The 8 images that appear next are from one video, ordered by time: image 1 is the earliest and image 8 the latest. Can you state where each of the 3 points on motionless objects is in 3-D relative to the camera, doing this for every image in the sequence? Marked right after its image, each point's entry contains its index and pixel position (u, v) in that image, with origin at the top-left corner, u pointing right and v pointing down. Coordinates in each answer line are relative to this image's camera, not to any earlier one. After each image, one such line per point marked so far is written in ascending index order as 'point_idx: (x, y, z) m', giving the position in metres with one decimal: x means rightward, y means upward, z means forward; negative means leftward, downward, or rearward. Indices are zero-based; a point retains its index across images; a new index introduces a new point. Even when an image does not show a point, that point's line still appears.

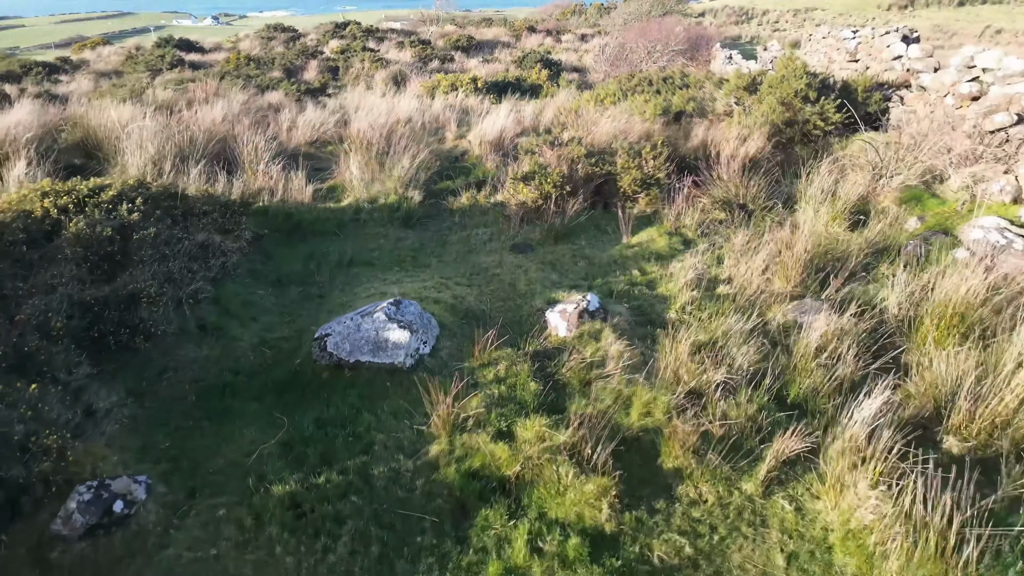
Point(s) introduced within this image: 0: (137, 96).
0: (-6.3, +3.2, +11.9) m
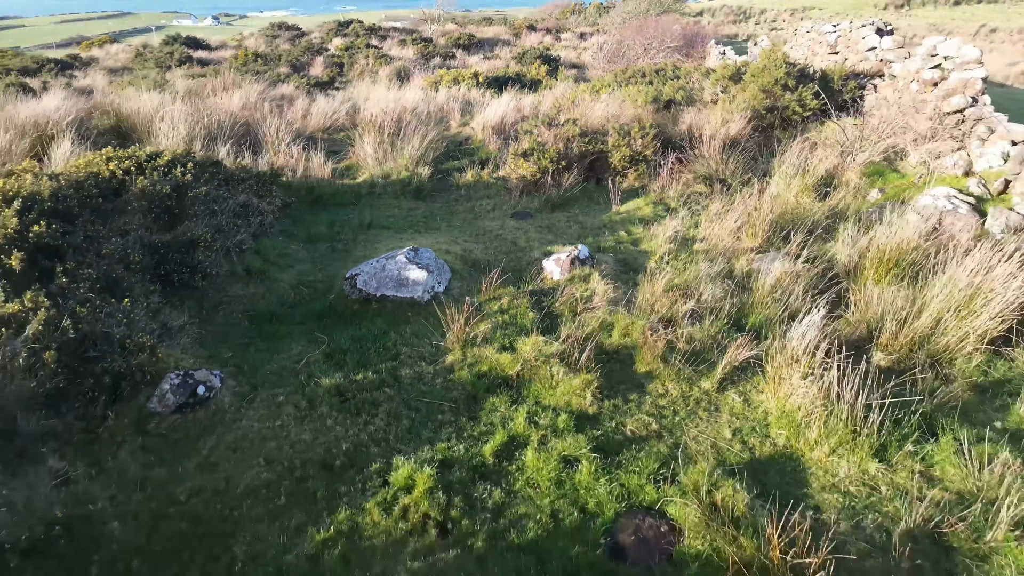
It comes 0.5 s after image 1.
0: (-6.3, +3.5, +12.6) m
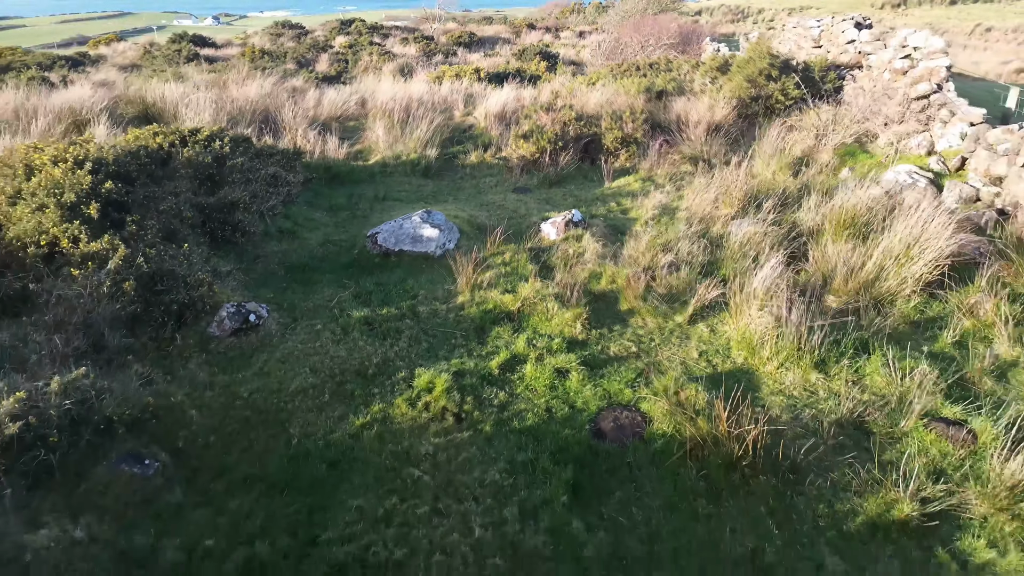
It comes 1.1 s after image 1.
0: (-6.2, +3.9, +13.3) m
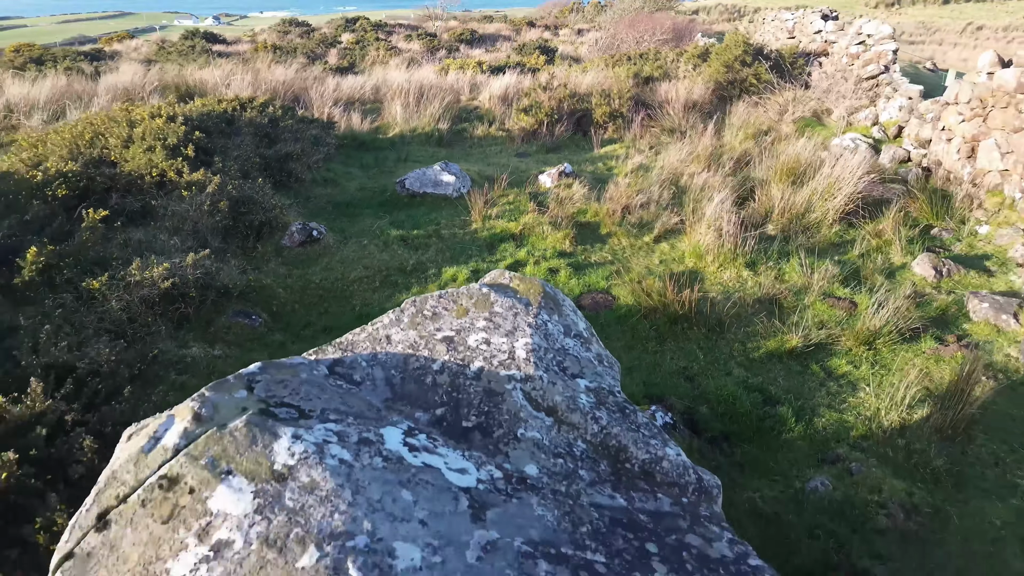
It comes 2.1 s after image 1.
0: (-6.2, +4.5, +14.6) m
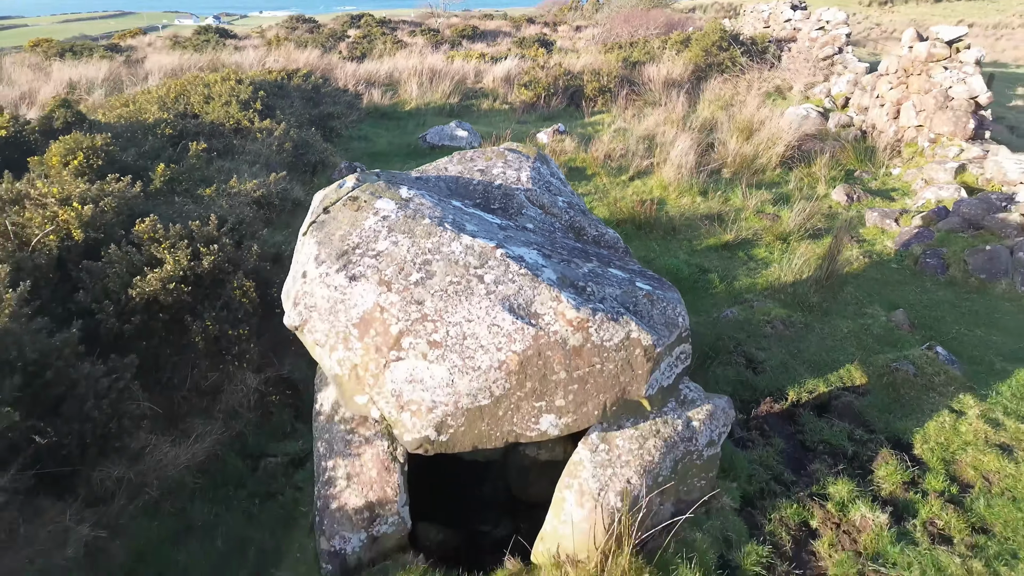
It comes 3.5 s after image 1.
0: (-6.2, +5.2, +16.0) m
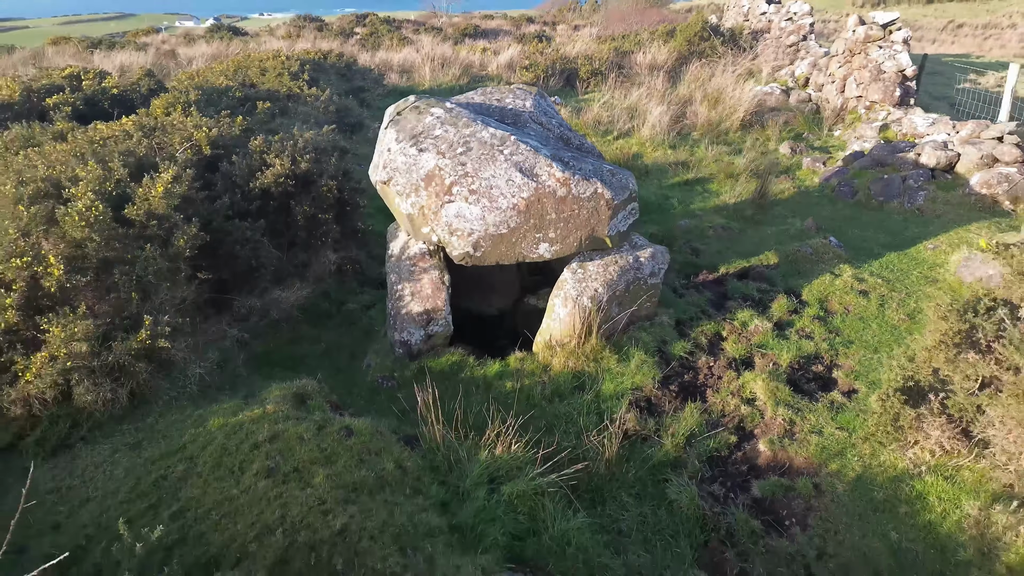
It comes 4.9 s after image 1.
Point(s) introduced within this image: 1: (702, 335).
0: (-6.2, +5.8, +17.4) m
1: (+1.1, -0.3, +4.4) m
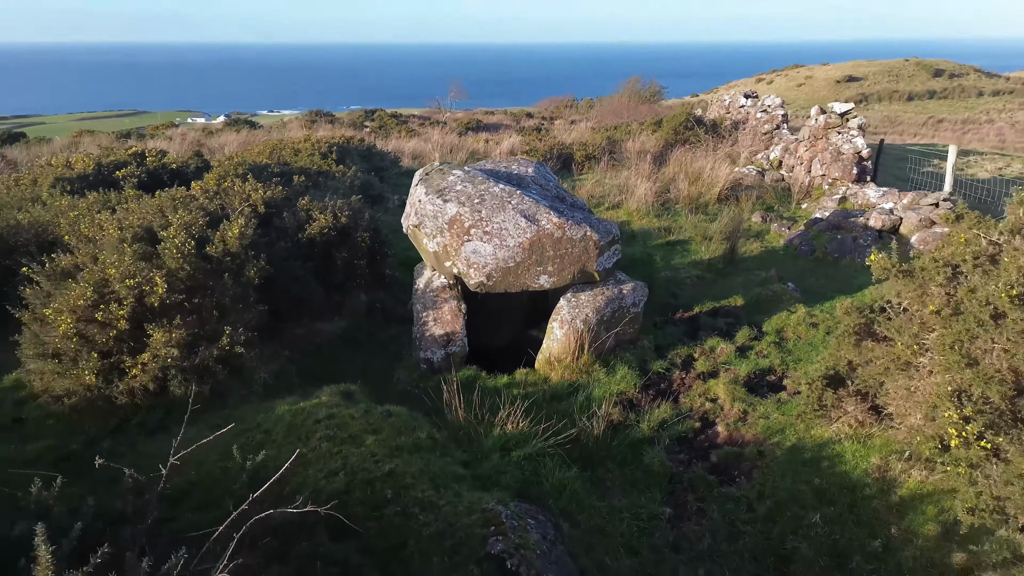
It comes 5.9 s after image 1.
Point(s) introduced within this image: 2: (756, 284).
0: (-6.1, +4.0, +18.9) m
1: (+1.2, -0.5, +5.2) m
2: (+2.2, 0.0, +6.6) m
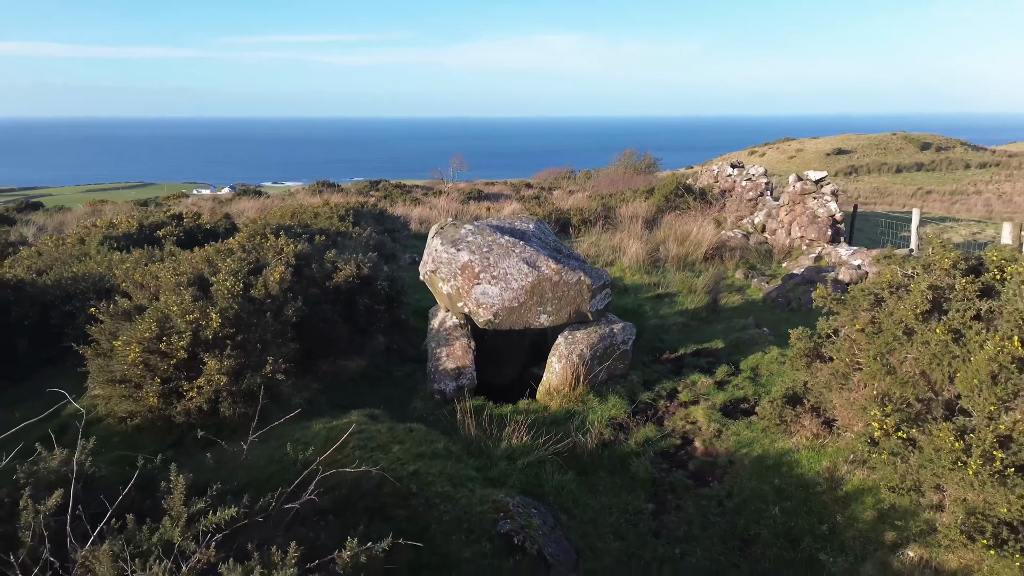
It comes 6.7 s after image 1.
0: (-6.1, +2.4, +20.0) m
1: (+1.2, -0.8, +5.9) m
2: (+2.2, -0.4, +7.3) m
